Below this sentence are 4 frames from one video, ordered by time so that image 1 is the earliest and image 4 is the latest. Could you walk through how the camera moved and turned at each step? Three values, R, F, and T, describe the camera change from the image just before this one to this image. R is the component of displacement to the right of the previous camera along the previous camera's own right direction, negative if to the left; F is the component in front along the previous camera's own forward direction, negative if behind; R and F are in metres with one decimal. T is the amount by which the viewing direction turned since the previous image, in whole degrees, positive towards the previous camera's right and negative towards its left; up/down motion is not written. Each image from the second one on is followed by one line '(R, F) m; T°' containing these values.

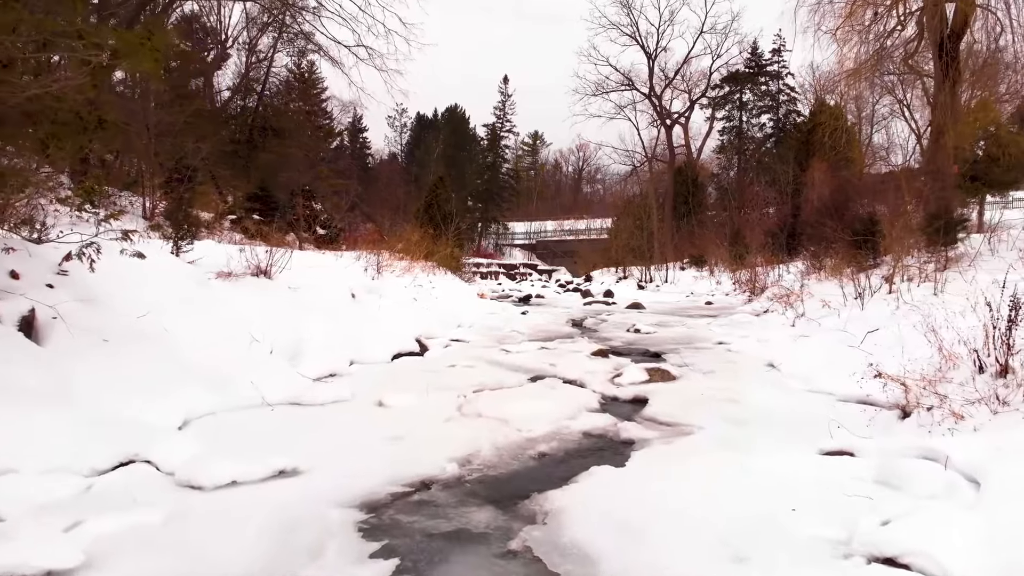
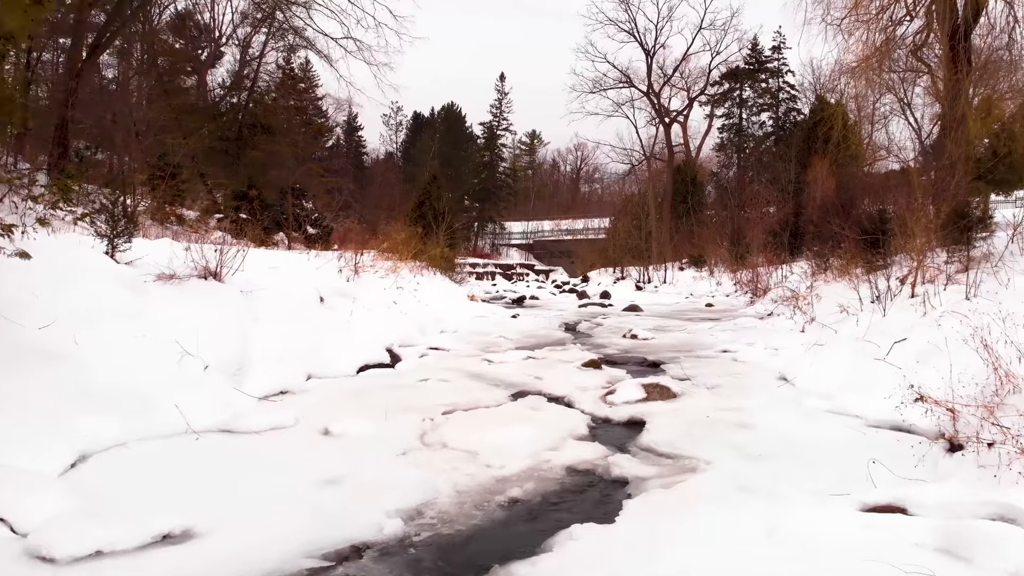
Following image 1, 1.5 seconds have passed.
(+0.2, +0.6) m; 0°
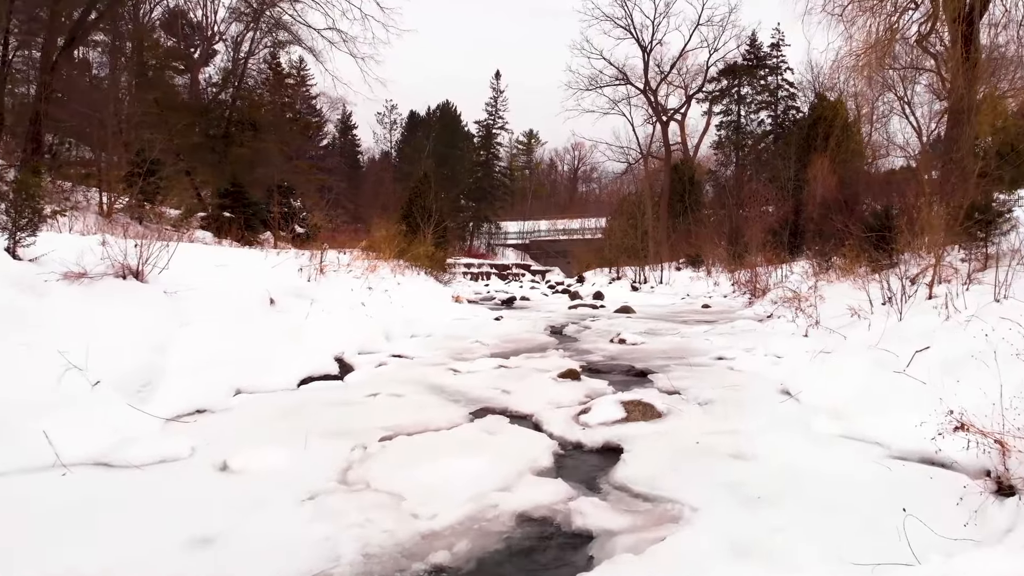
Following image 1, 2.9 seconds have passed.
(+0.3, +0.6) m; 0°
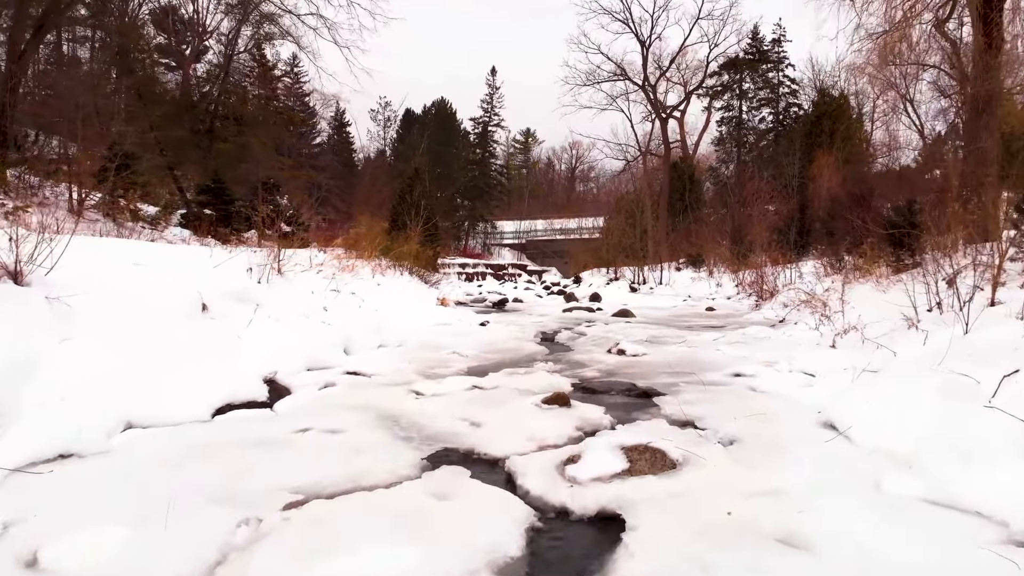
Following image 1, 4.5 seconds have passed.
(+0.2, +0.9) m; 0°
